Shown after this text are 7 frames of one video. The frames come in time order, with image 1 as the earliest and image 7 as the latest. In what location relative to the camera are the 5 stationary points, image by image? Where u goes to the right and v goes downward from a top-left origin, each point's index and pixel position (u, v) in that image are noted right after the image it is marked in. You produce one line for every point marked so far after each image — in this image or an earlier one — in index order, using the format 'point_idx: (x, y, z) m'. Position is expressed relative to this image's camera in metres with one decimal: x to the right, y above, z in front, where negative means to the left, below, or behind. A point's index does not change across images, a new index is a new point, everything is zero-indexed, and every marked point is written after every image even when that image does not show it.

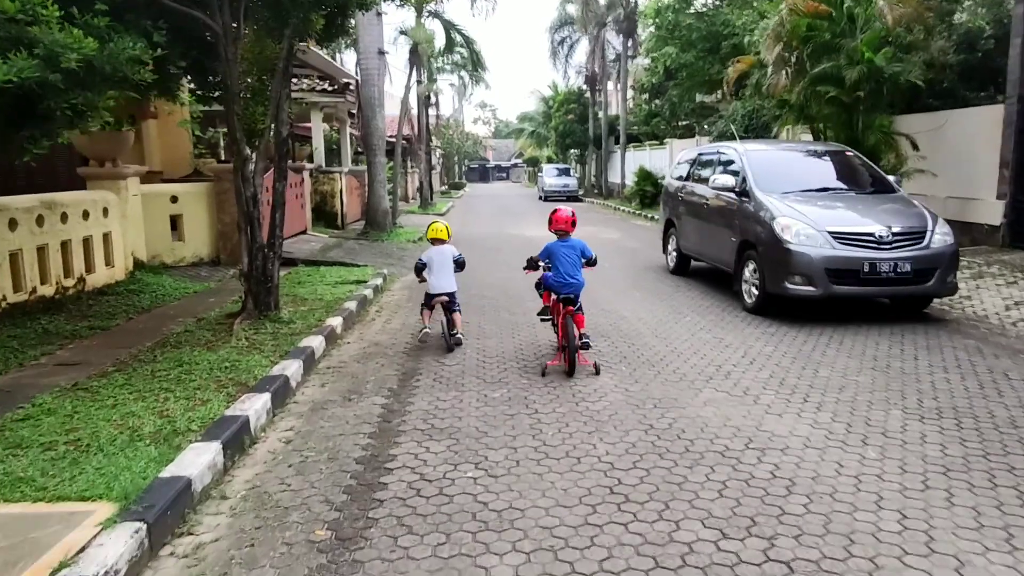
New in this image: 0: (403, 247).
0: (-2.3, +0.9, +15.7) m
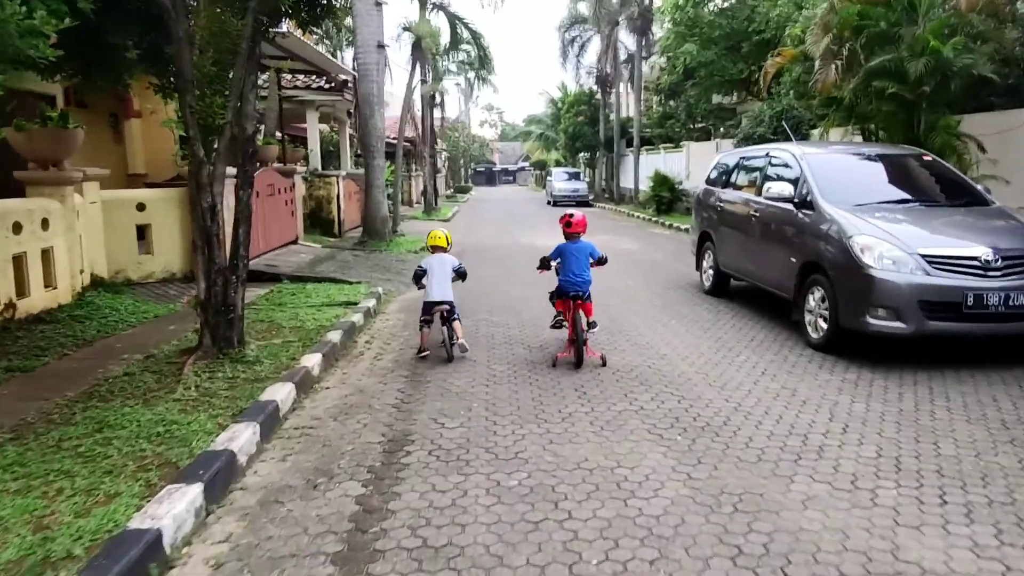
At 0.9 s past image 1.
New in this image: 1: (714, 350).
0: (-2.1, +0.6, +14.3) m
1: (+1.8, -0.6, +6.8) m
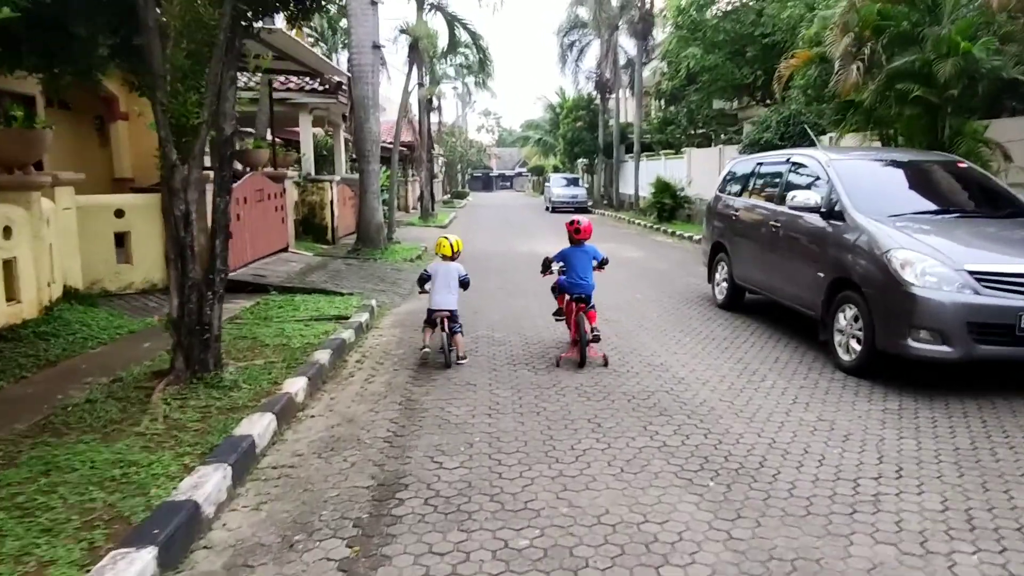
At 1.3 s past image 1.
0: (-2.1, +0.4, +13.7) m
1: (+1.9, -0.7, +6.2) m
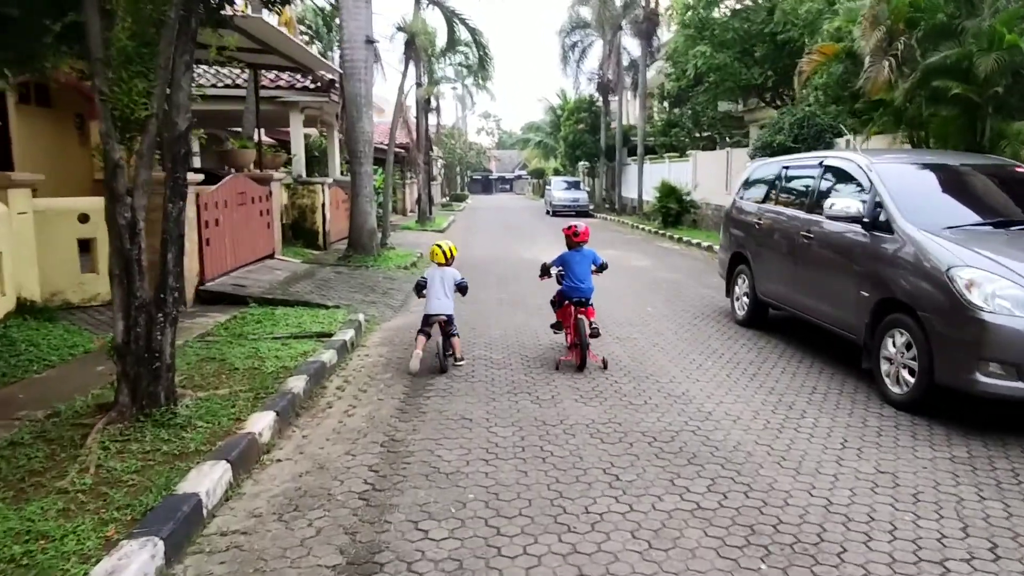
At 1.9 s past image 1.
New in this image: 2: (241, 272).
0: (-2.1, +0.2, +12.9) m
1: (+1.9, -0.9, +5.4) m
2: (-3.9, +0.2, +10.8) m
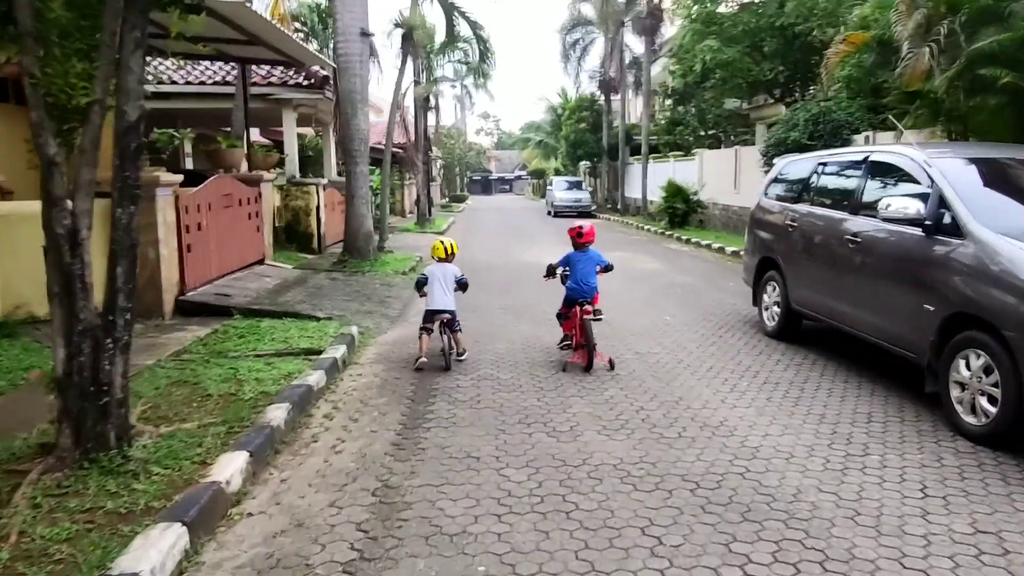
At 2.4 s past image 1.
0: (-2.0, +0.1, +12.1) m
1: (+2.0, -1.0, +4.7) m
2: (-3.9, +0.1, +10.1) m
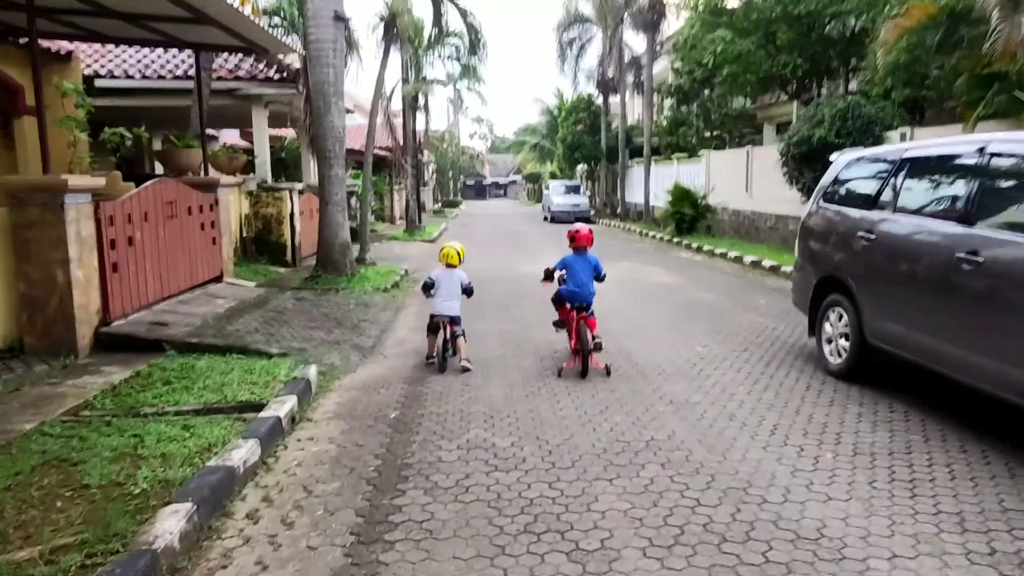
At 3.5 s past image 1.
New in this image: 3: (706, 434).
0: (-2.1, -0.2, +10.5) m
1: (+2.0, -1.2, +3.1) m
2: (-3.9, -0.2, +8.4) m
3: (+1.3, -1.0, +5.0) m
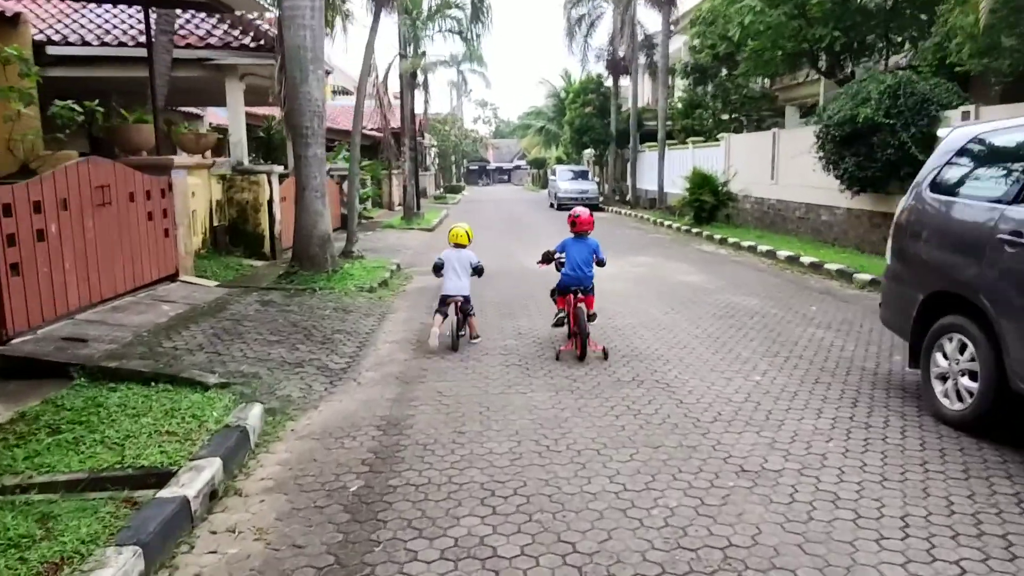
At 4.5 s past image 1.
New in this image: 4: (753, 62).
0: (-2.0, -0.2, +8.9) m
1: (+2.0, -1.4, +1.5) m
2: (-3.8, -0.2, +6.9) m
3: (+1.3, -1.1, +3.4) m
4: (+6.4, +6.0, +19.8) m
